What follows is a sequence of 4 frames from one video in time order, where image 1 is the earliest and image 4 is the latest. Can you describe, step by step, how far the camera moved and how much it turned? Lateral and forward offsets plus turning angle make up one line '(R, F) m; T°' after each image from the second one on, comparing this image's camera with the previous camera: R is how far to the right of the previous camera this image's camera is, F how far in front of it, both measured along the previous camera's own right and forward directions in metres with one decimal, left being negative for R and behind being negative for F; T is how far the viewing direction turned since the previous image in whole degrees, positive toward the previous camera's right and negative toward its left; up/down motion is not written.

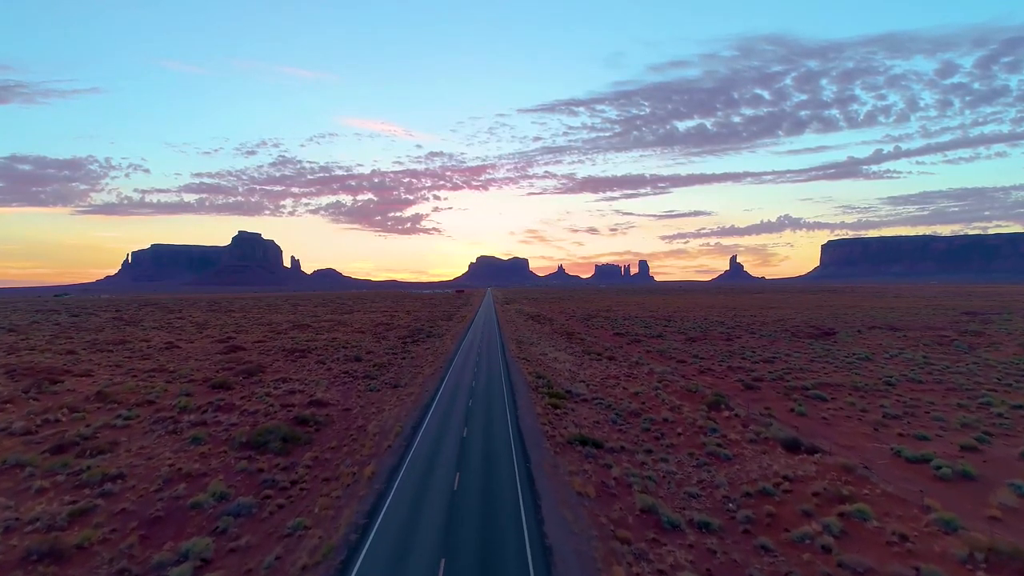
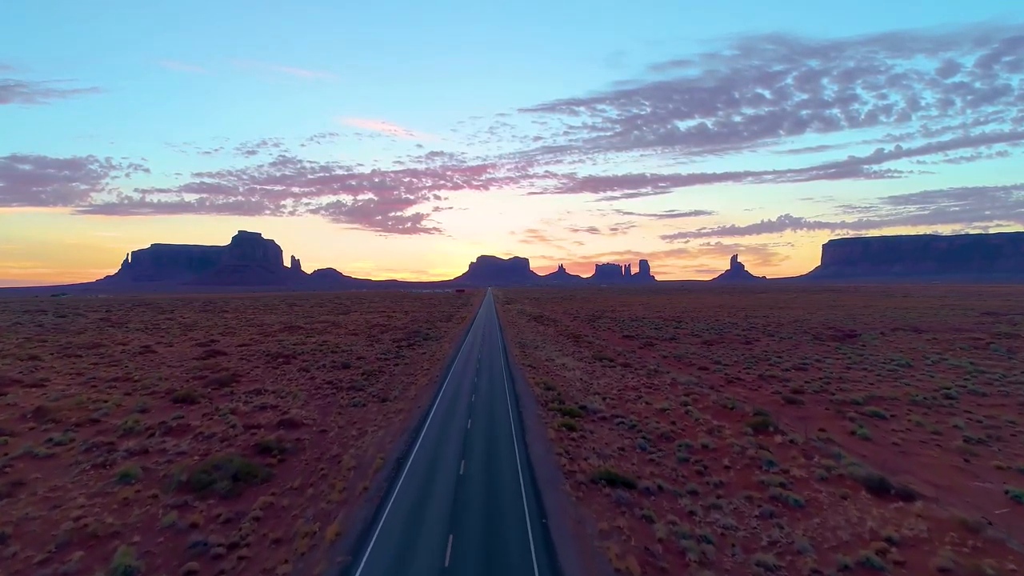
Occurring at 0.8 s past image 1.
(-0.3, +4.6) m; 0°
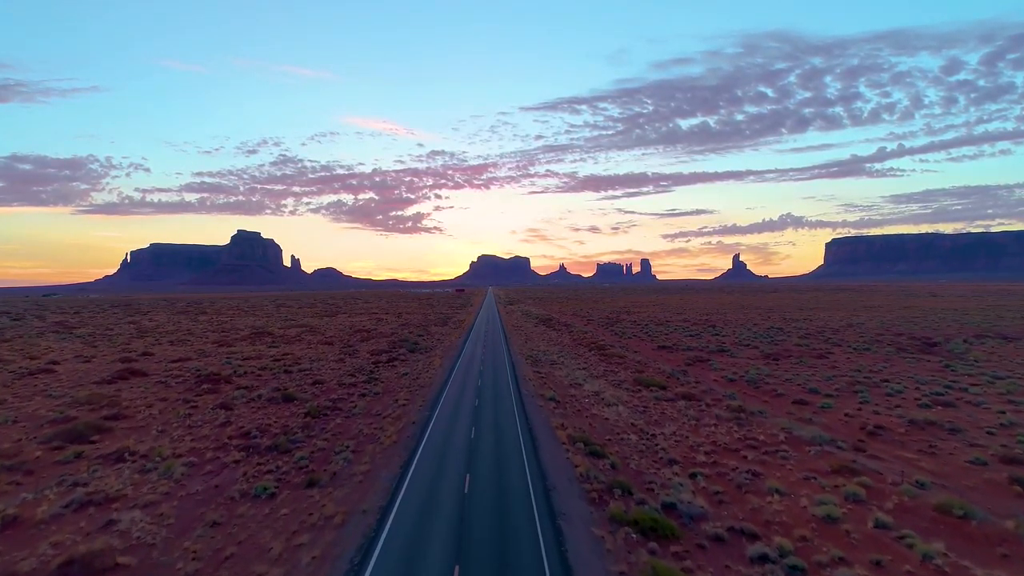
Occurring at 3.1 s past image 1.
(-0.8, +13.2) m; 0°
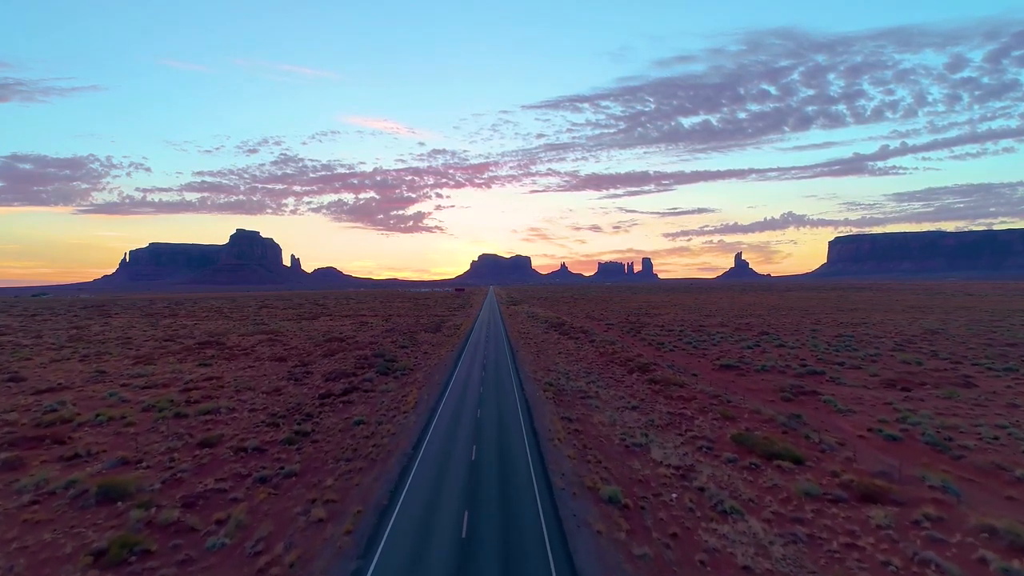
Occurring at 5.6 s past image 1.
(-0.7, +14.7) m; 0°
